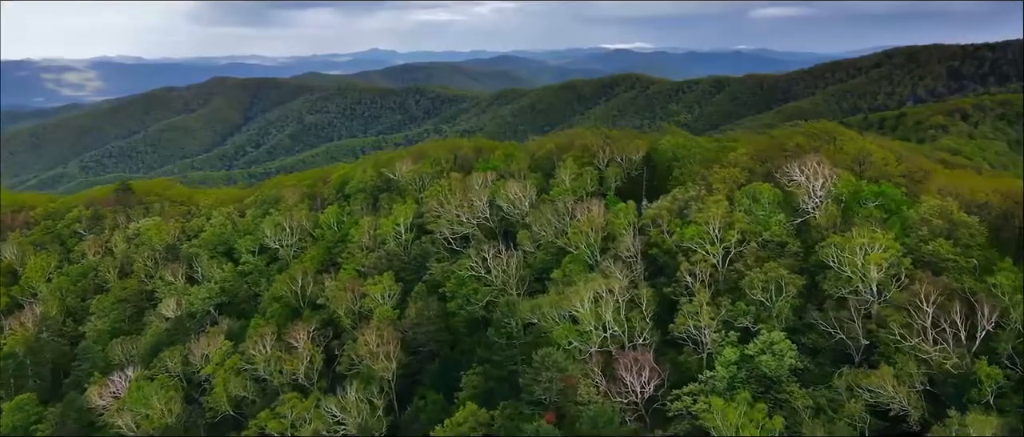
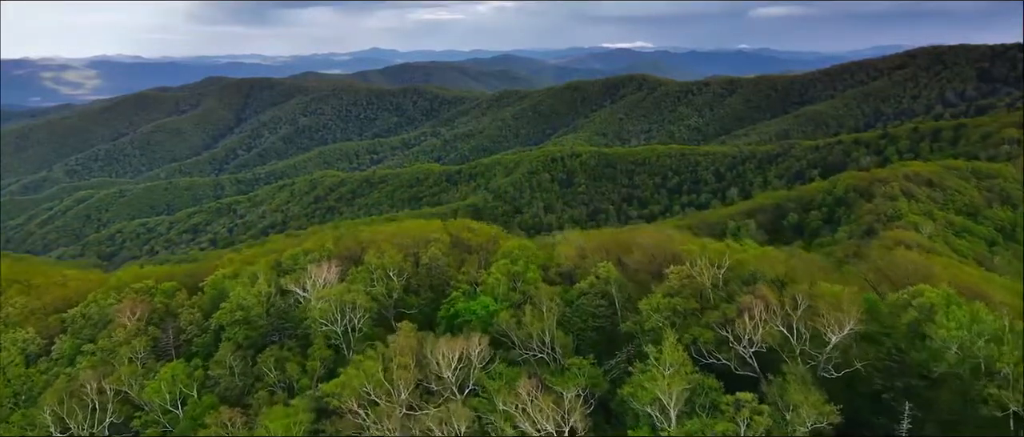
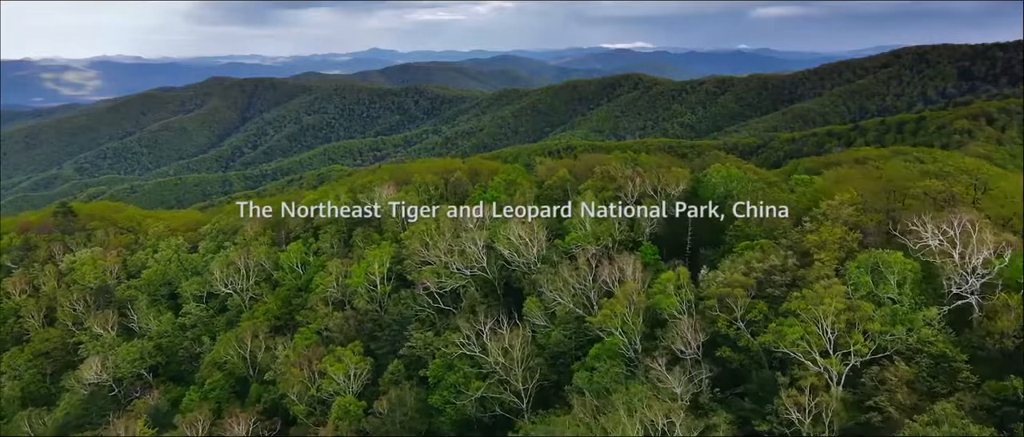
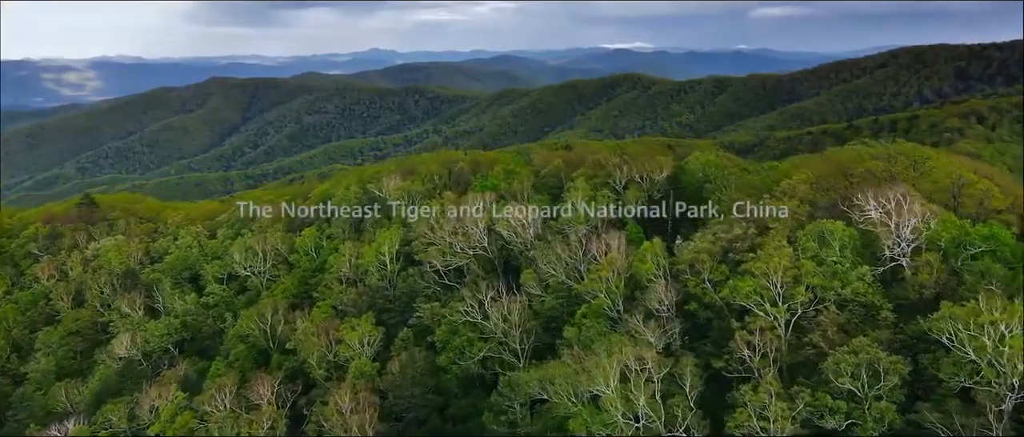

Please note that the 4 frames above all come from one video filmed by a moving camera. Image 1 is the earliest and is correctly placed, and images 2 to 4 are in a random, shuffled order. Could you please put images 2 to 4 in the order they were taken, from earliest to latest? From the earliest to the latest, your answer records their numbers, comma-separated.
4, 3, 2
